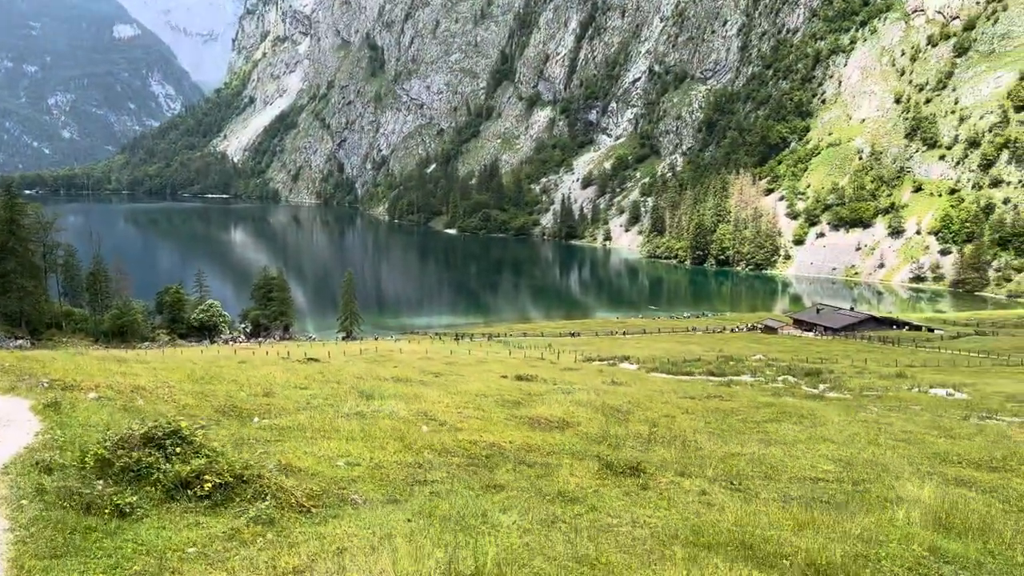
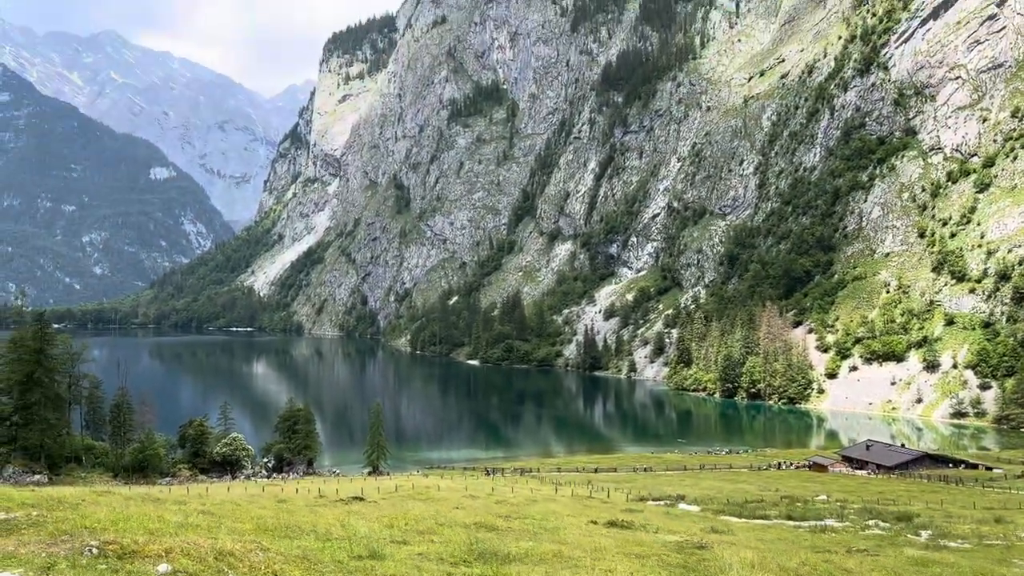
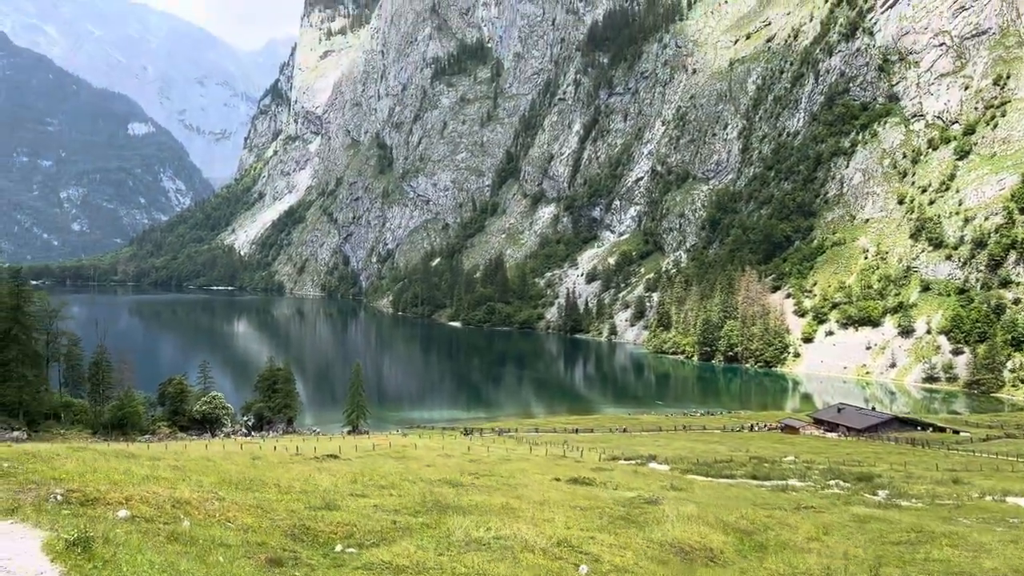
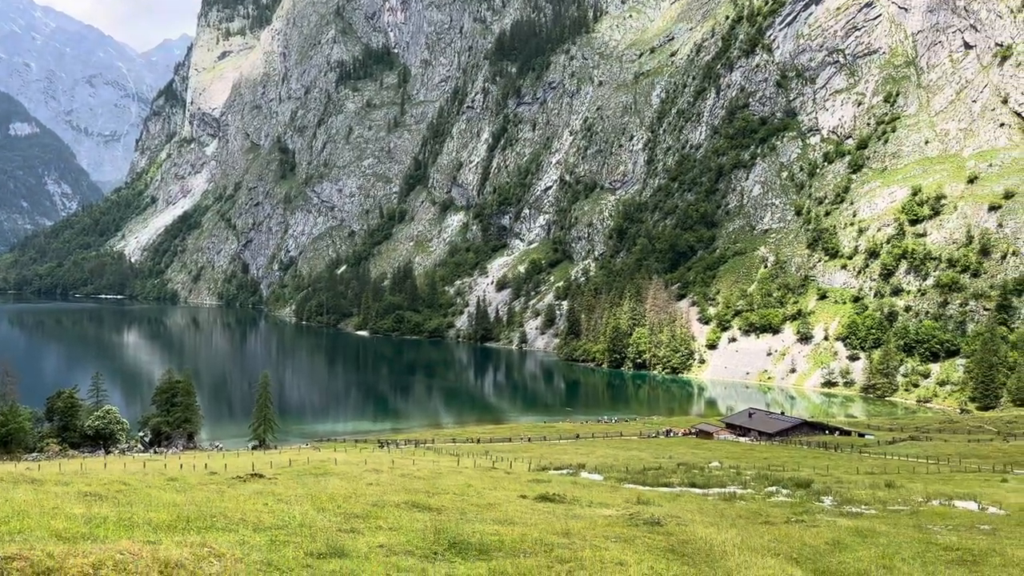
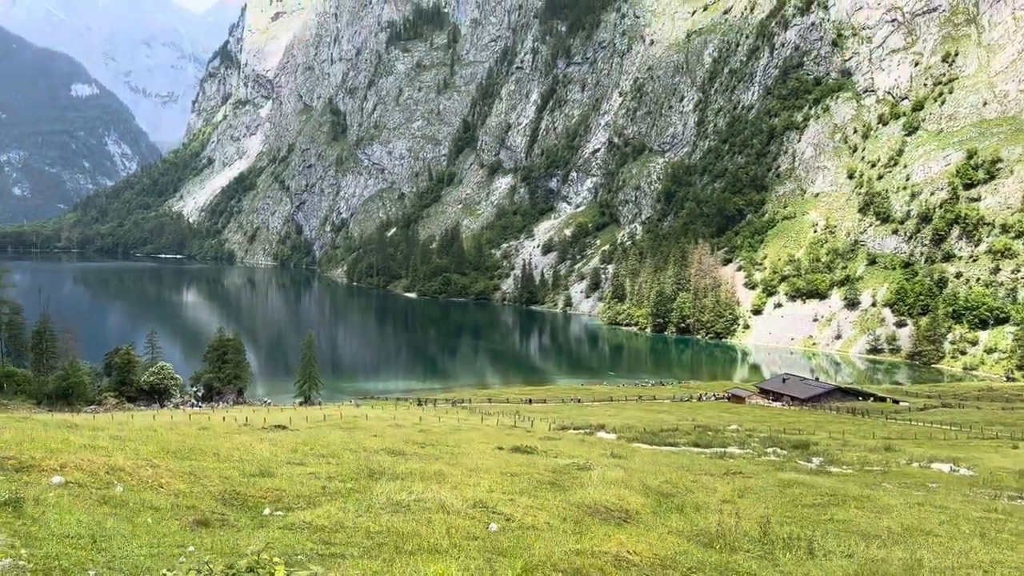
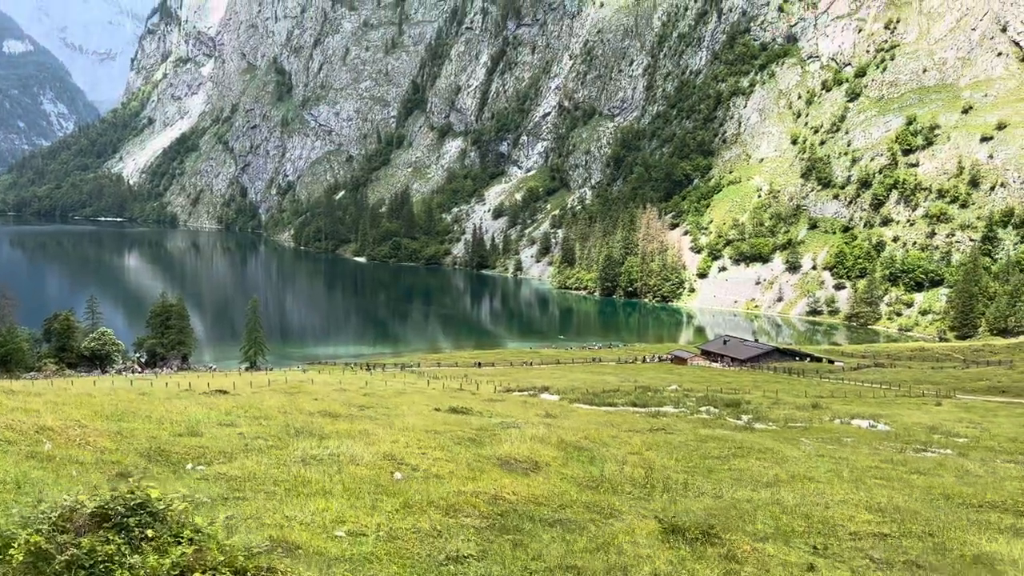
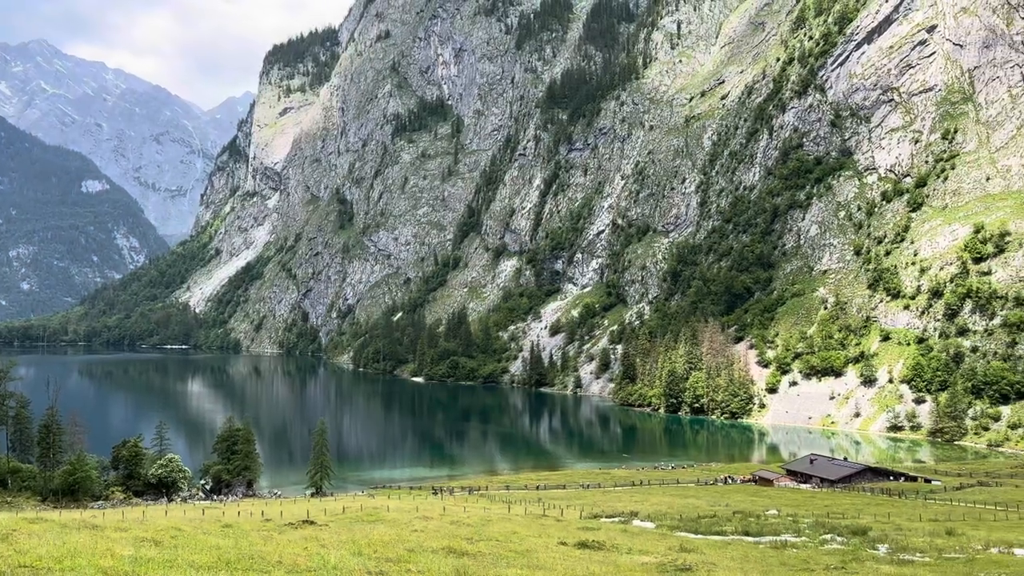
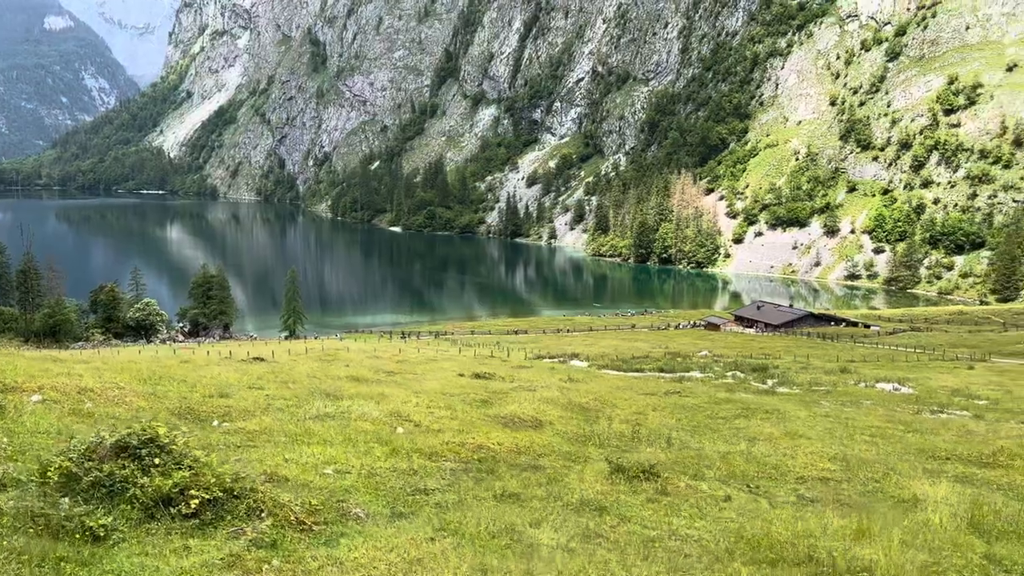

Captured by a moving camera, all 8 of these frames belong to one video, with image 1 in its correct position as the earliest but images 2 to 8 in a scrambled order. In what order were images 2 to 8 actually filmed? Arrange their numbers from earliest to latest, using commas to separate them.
8, 6, 5, 3, 2, 7, 4
